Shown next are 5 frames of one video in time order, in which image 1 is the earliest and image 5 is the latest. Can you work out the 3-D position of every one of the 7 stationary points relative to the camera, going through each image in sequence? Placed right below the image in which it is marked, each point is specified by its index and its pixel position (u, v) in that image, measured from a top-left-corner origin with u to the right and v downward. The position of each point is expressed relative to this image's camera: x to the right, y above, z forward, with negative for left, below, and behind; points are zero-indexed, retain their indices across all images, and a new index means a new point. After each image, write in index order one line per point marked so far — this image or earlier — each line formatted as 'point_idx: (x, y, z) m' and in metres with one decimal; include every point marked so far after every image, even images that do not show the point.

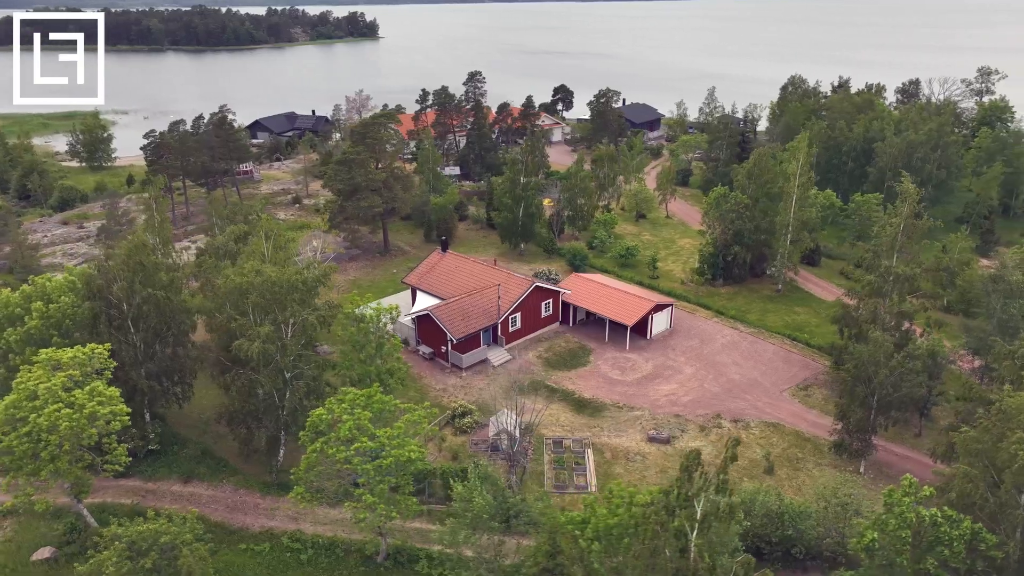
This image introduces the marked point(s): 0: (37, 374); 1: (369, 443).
0: (-11.6, -2.1, +17.6) m
1: (-3.3, -3.8, +17.1) m
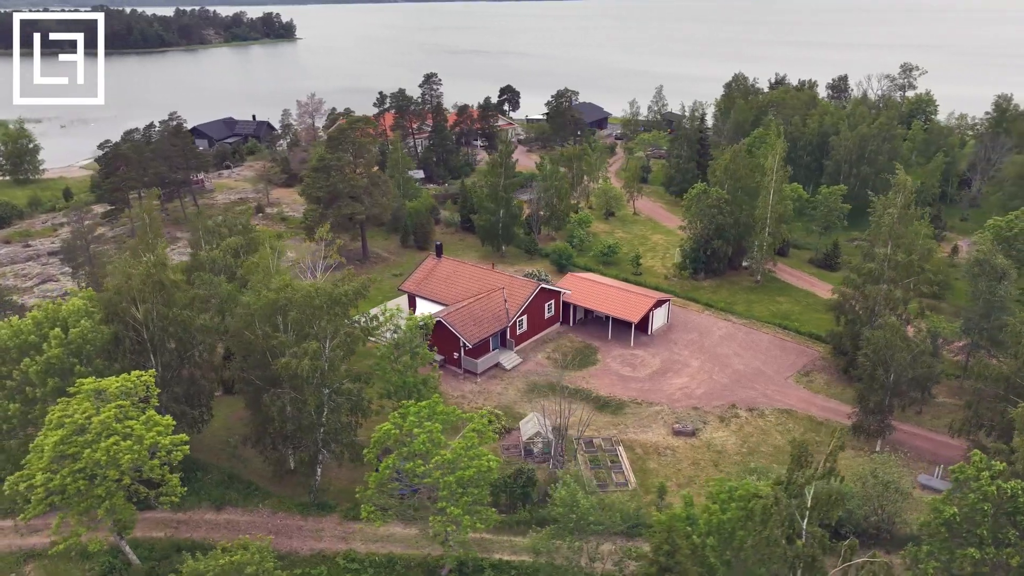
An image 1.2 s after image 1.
0: (-9.8, -2.7, +16.4) m
1: (-1.4, -4.0, +16.9) m
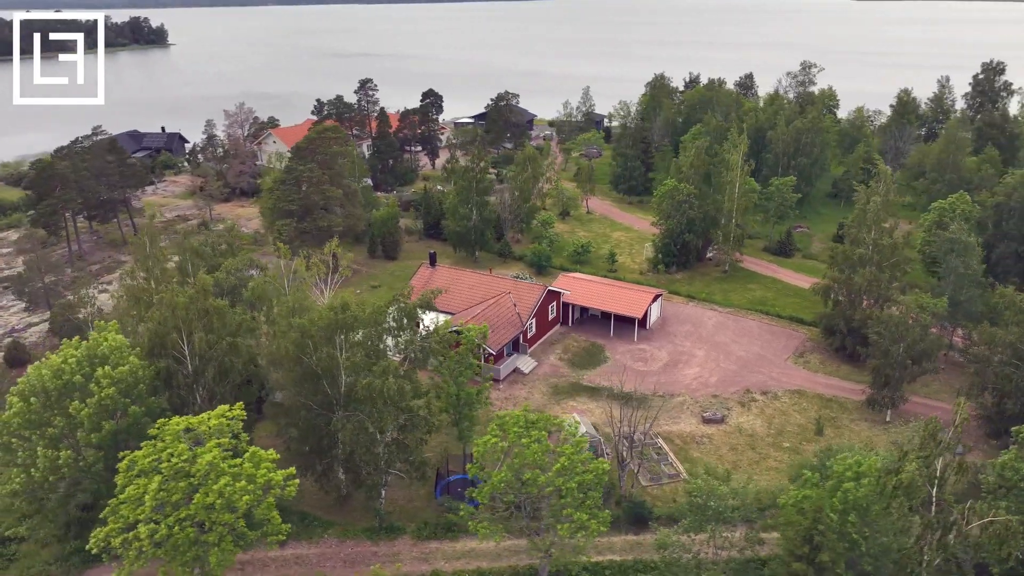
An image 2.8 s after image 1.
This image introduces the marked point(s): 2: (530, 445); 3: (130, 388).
0: (-7.0, -3.4, +15.2) m
1: (+1.3, -4.2, +16.9) m
2: (+0.4, -3.8, +17.3) m
3: (-9.9, -2.6, +18.5) m
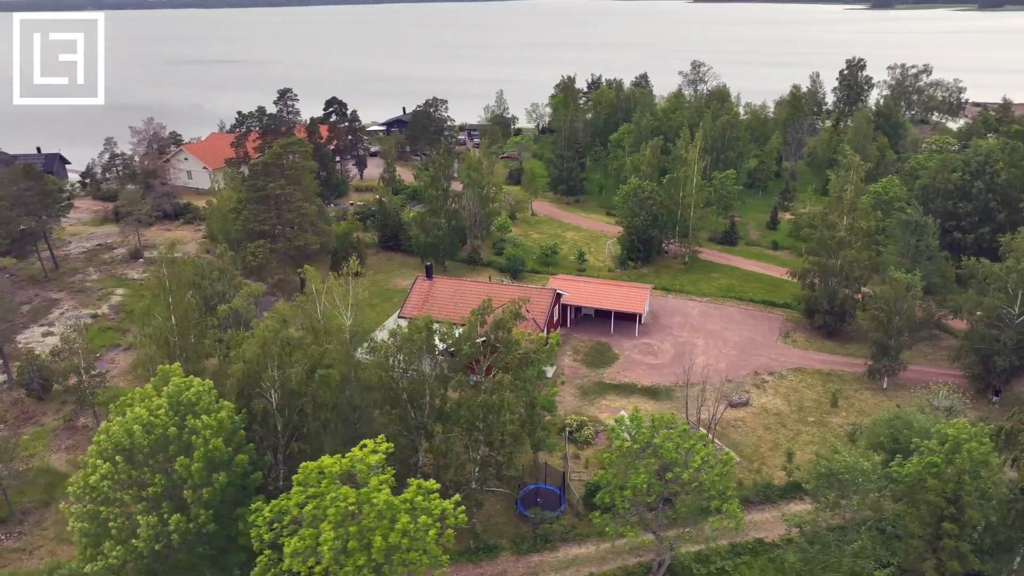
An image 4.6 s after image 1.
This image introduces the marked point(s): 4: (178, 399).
0: (-3.3, -4.0, +14.3) m
1: (+4.6, -4.2, +17.4) m
2: (+3.7, -3.9, +17.6) m
3: (-6.8, -3.5, +17.0) m
4: (-7.9, -2.7, +16.9) m
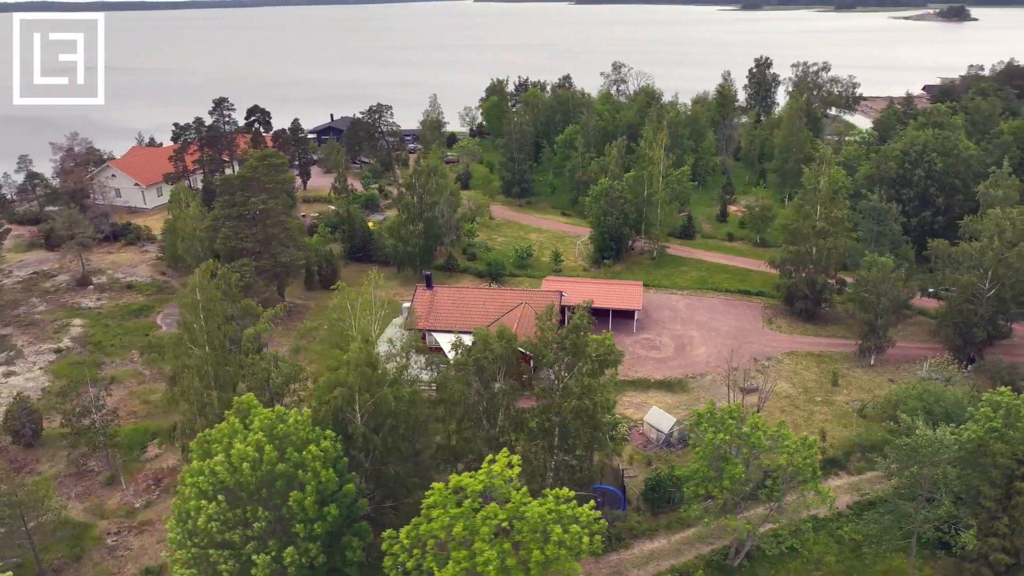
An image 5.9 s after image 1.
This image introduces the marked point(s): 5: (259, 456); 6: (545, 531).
0: (-0.3, -4.3, +14.0) m
1: (+7.1, -4.0, +18.2) m
2: (+6.1, -3.8, +18.3) m
3: (-4.2, -4.0, +16.2) m
4: (-5.3, -3.2, +16.0) m
5: (-5.5, -3.7, +15.4) m
6: (+0.6, -4.8, +13.9) m
